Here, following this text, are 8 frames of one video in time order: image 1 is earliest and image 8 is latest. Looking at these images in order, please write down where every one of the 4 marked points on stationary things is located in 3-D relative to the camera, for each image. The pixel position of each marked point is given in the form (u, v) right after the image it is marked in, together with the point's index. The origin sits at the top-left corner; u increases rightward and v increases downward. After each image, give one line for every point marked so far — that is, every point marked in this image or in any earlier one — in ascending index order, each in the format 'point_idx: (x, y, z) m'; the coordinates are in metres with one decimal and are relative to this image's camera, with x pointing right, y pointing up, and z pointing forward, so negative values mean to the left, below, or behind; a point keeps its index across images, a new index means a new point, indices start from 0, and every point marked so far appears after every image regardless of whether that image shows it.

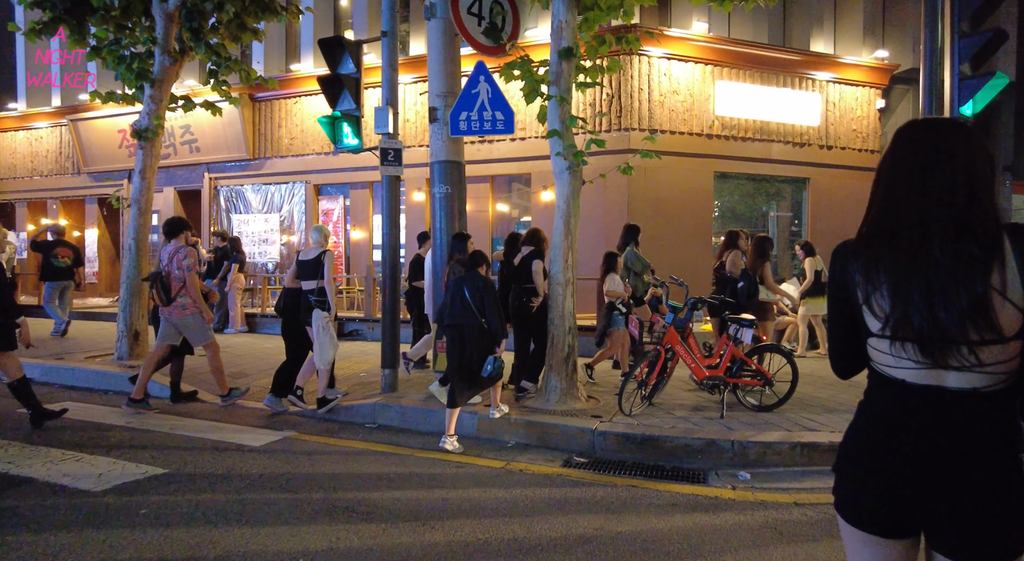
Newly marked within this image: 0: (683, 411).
0: (+1.7, -1.3, +6.6) m
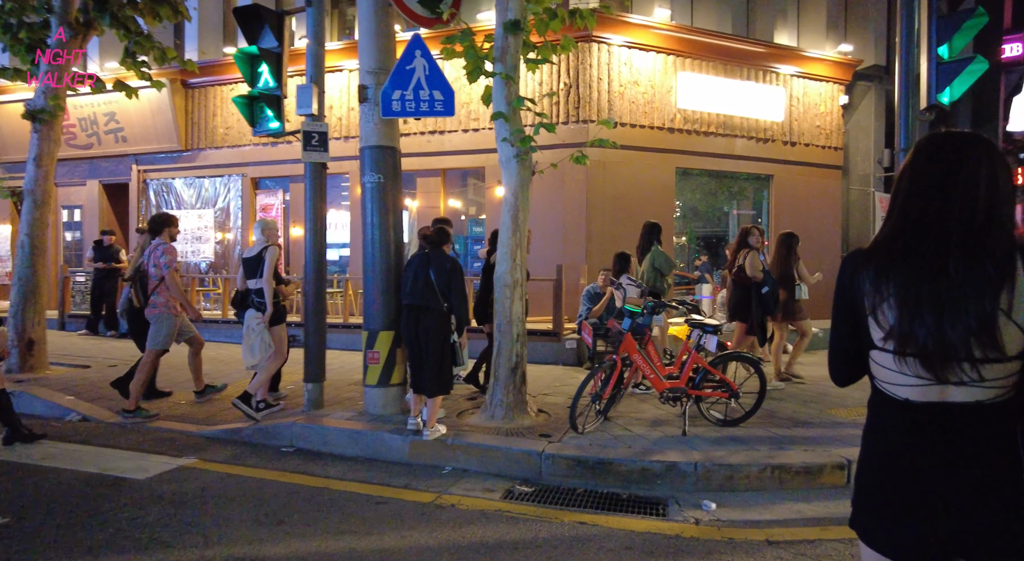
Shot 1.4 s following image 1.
0: (+1.2, -1.3, +5.9) m
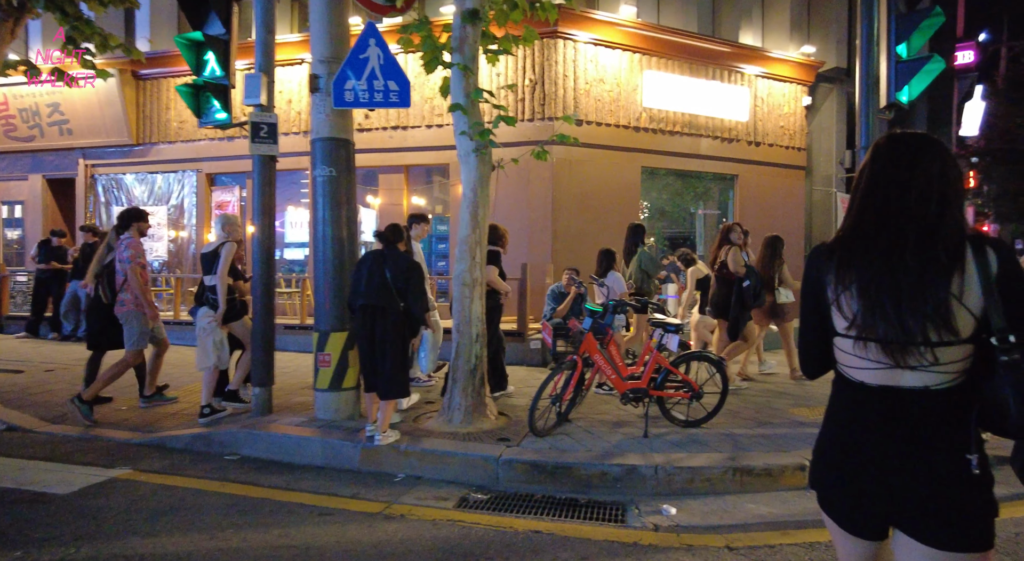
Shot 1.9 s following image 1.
0: (+0.8, -1.3, +5.8) m
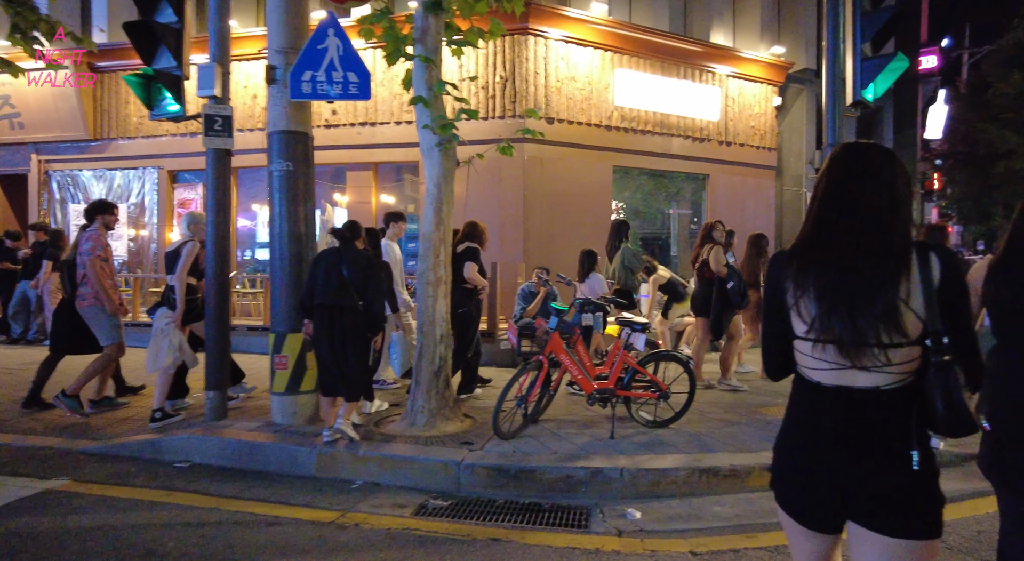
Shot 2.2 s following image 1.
0: (+0.5, -1.3, +5.7) m
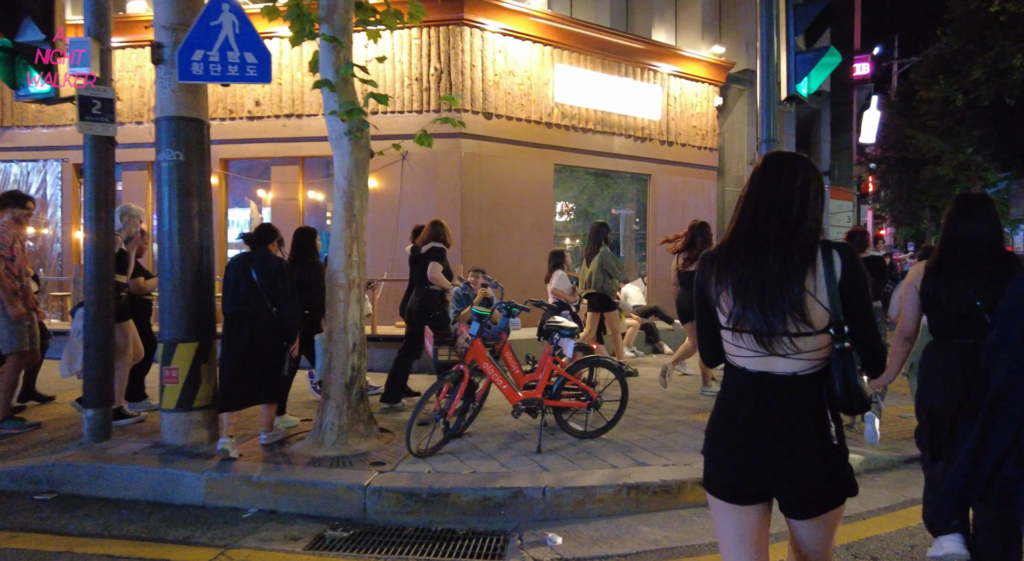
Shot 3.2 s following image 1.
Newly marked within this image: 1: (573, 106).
0: (-0.2, -1.3, +5.2) m
1: (+1.1, +3.2, +11.9) m
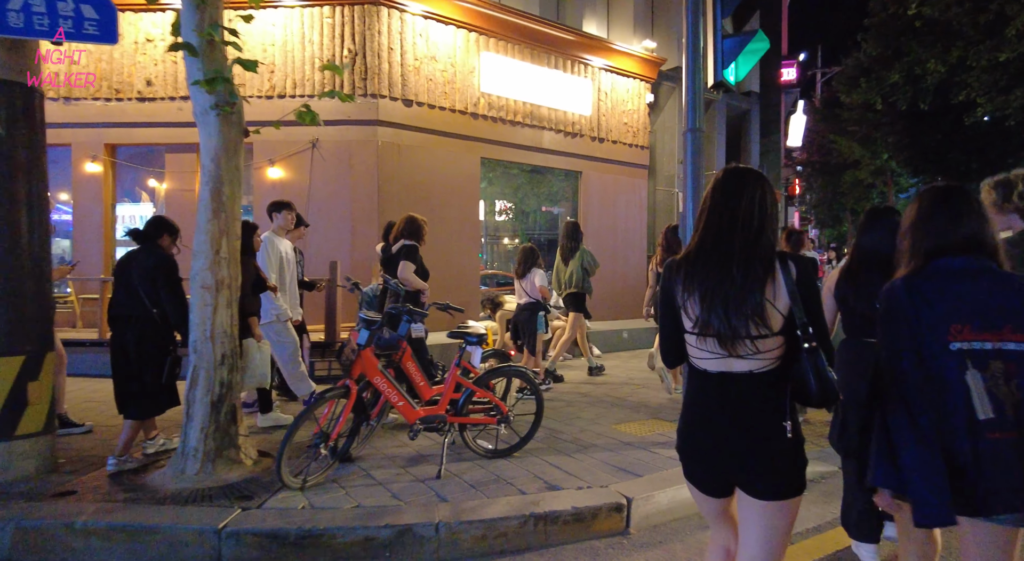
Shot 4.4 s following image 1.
0: (-0.9, -1.3, +4.6) m
1: (-0.2, +3.2, +11.4) m
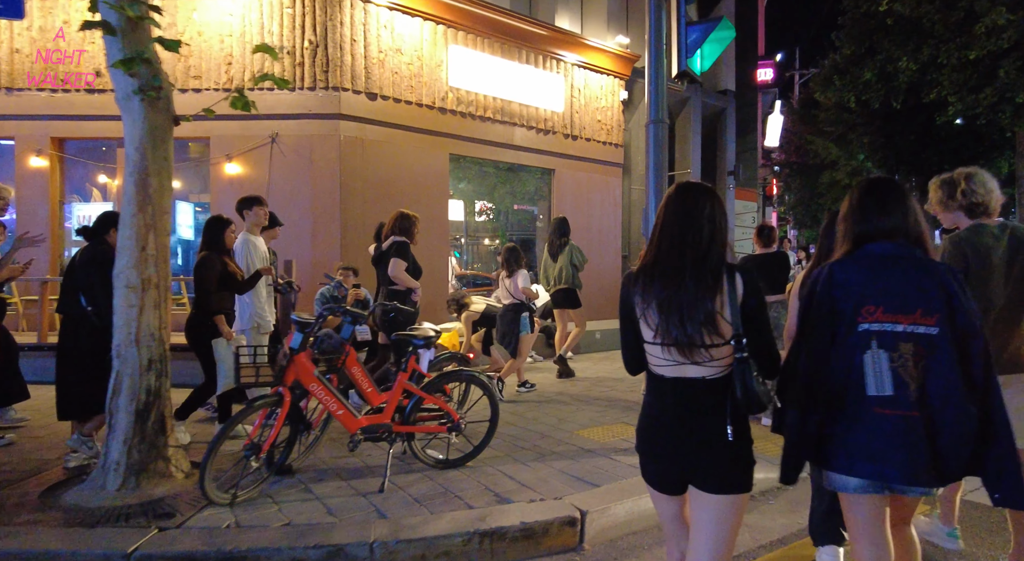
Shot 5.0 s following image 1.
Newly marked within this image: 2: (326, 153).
0: (-1.2, -1.3, +4.3) m
1: (-0.7, +3.2, +11.1) m
2: (-2.7, +1.9, +9.6) m
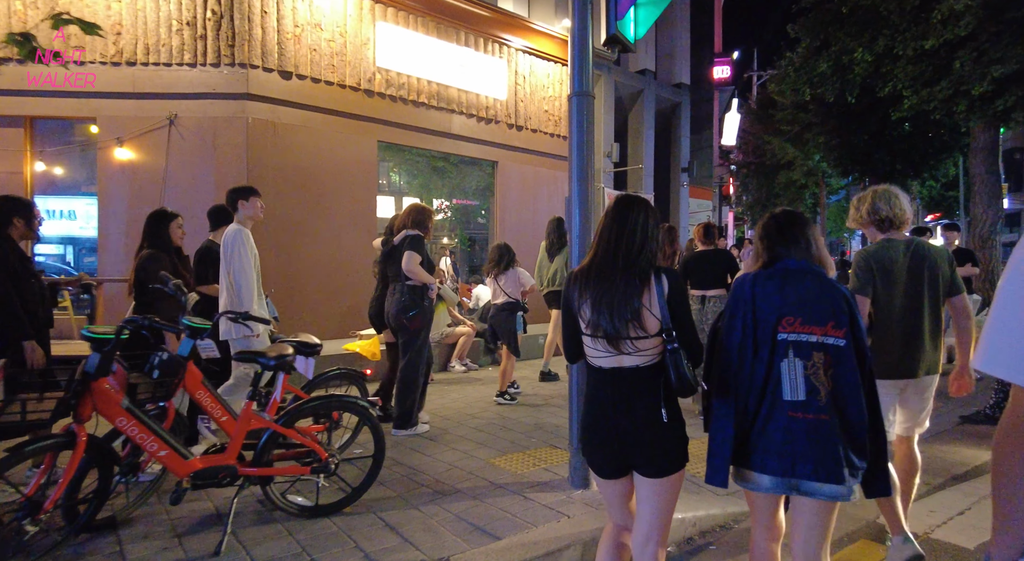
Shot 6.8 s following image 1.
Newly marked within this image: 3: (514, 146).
0: (-1.8, -1.3, +3.3) m
1: (-1.7, +3.2, +10.1) m
2: (-3.6, +1.9, +8.5) m
3: (0.0, +2.5, +11.9) m
